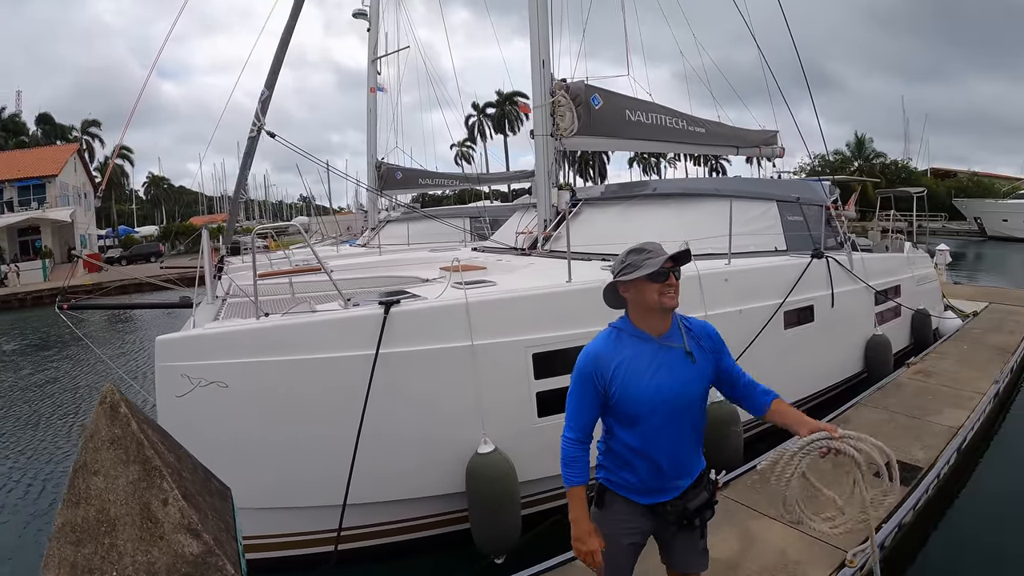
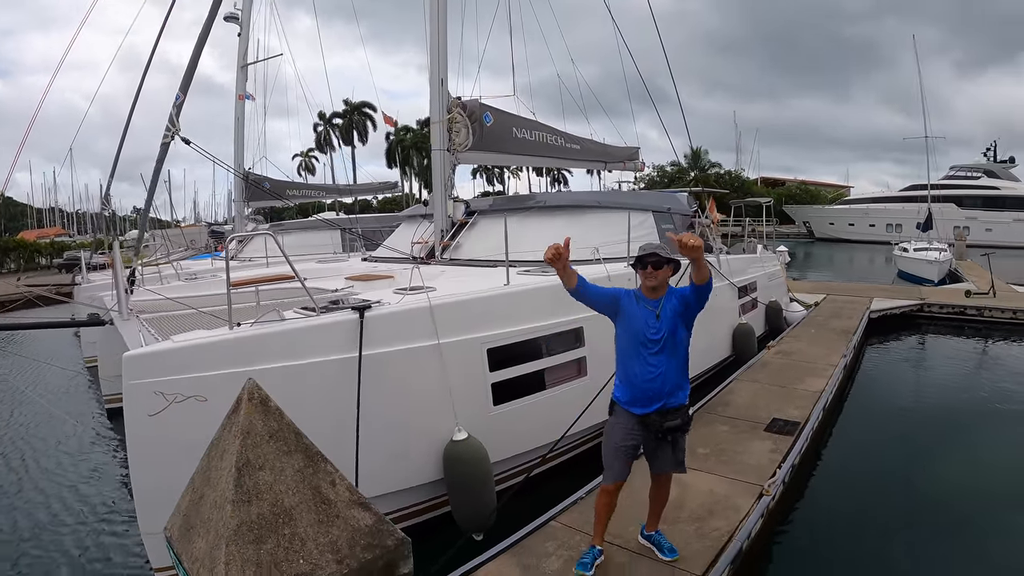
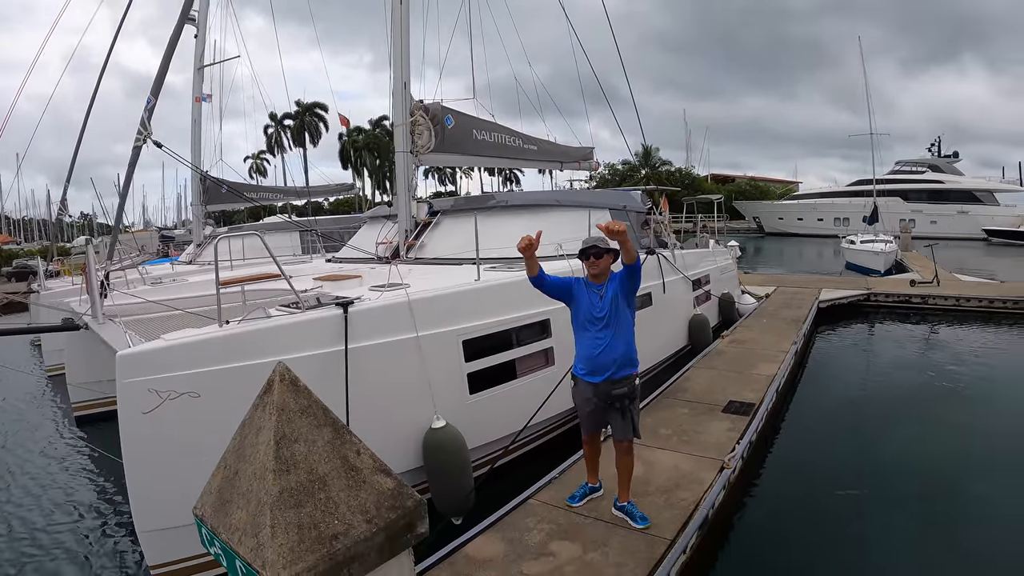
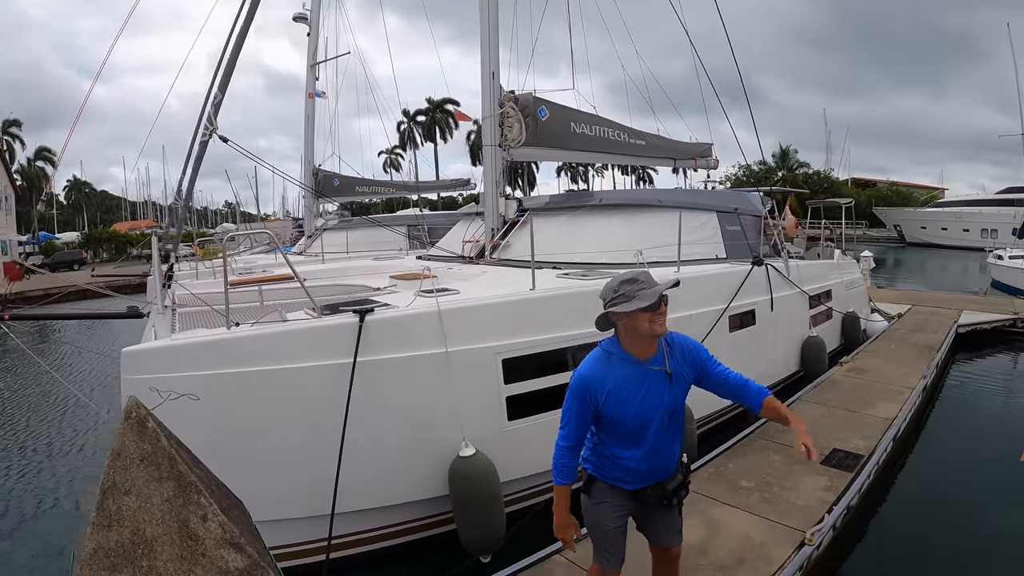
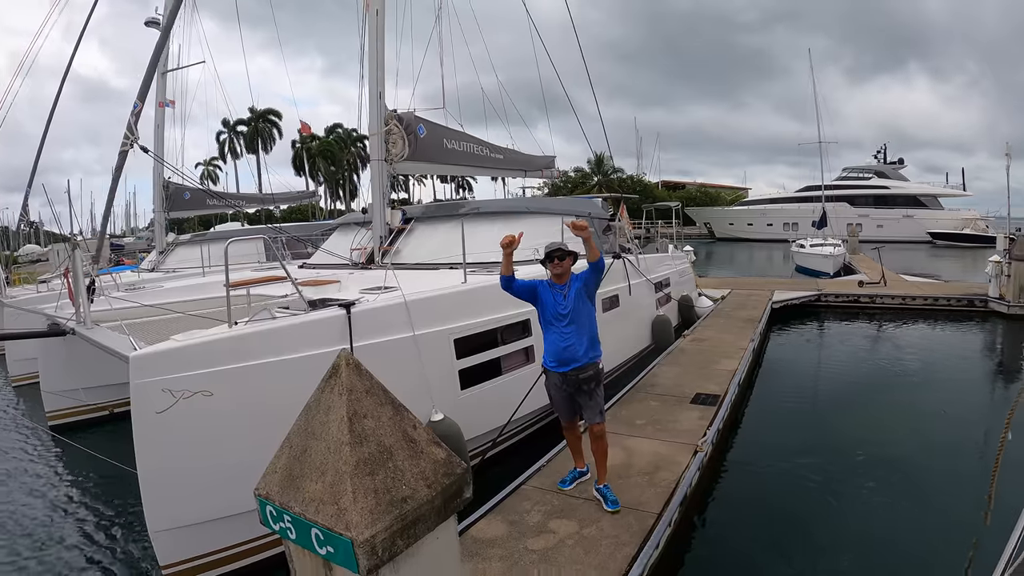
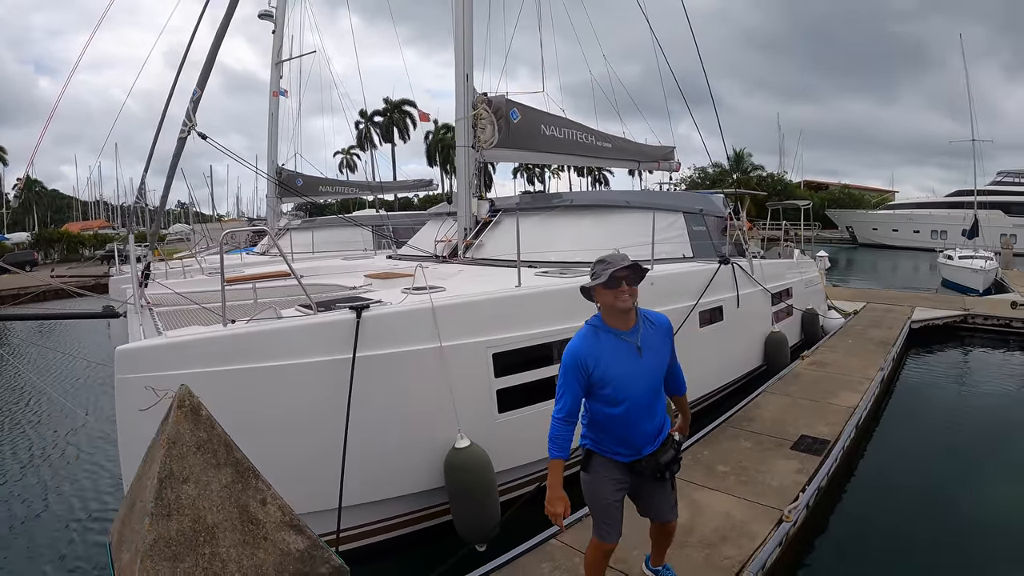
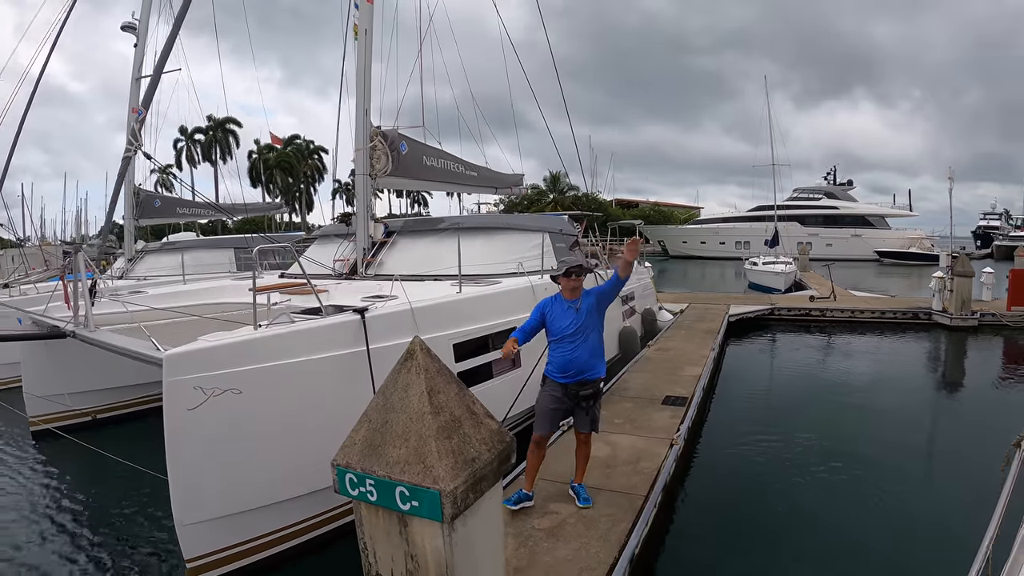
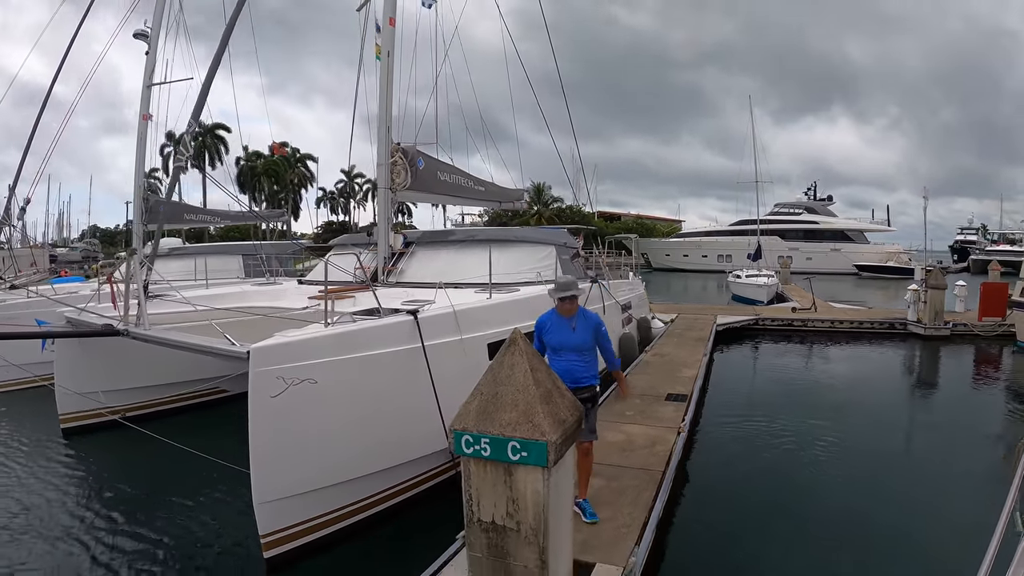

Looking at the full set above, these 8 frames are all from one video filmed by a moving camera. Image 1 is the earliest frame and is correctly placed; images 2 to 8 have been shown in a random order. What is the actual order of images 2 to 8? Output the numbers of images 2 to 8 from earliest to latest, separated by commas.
4, 6, 2, 3, 5, 7, 8
